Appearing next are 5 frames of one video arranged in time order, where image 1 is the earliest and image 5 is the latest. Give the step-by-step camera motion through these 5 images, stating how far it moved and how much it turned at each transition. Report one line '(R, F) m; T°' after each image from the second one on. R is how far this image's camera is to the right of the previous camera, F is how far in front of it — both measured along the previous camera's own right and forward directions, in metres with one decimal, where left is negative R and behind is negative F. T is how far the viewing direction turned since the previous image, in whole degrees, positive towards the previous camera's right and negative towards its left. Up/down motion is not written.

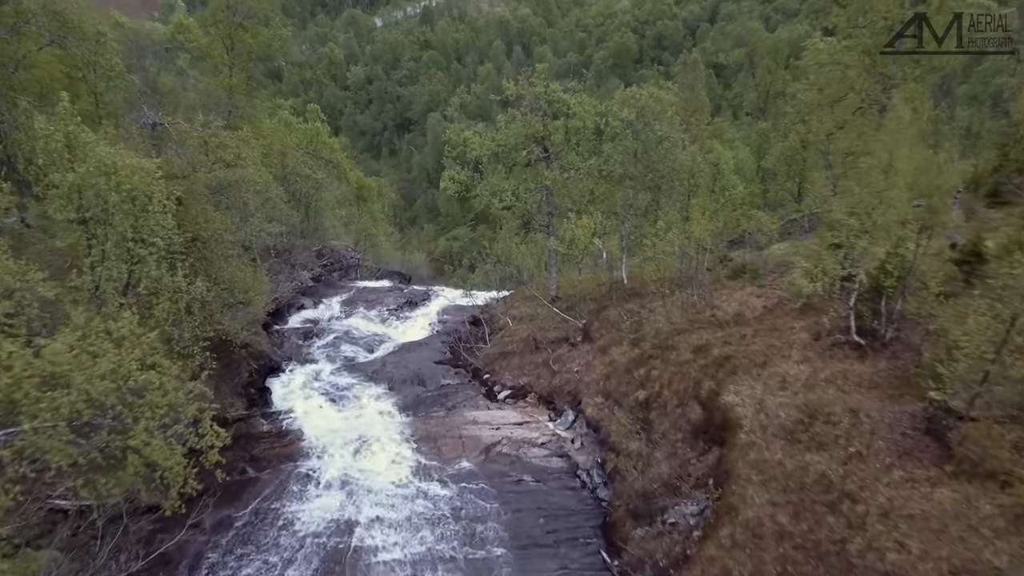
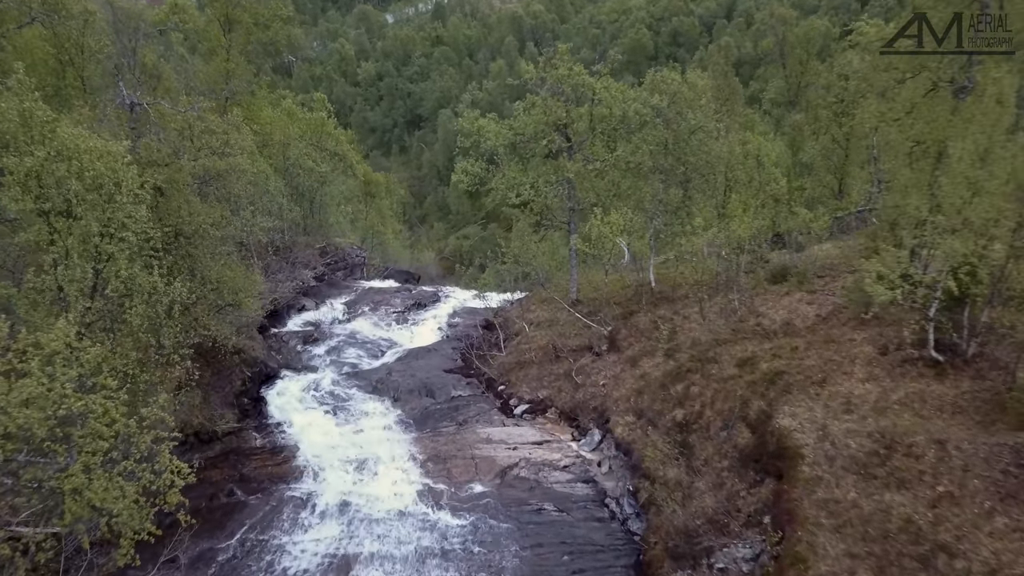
(-0.2, +2.1) m; -1°
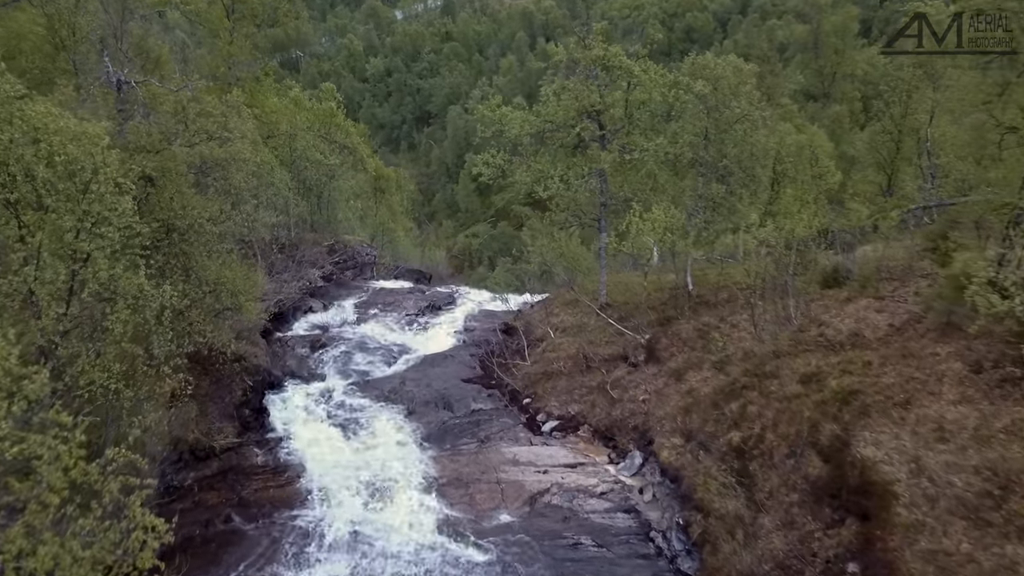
(-0.5, +1.9) m; 0°
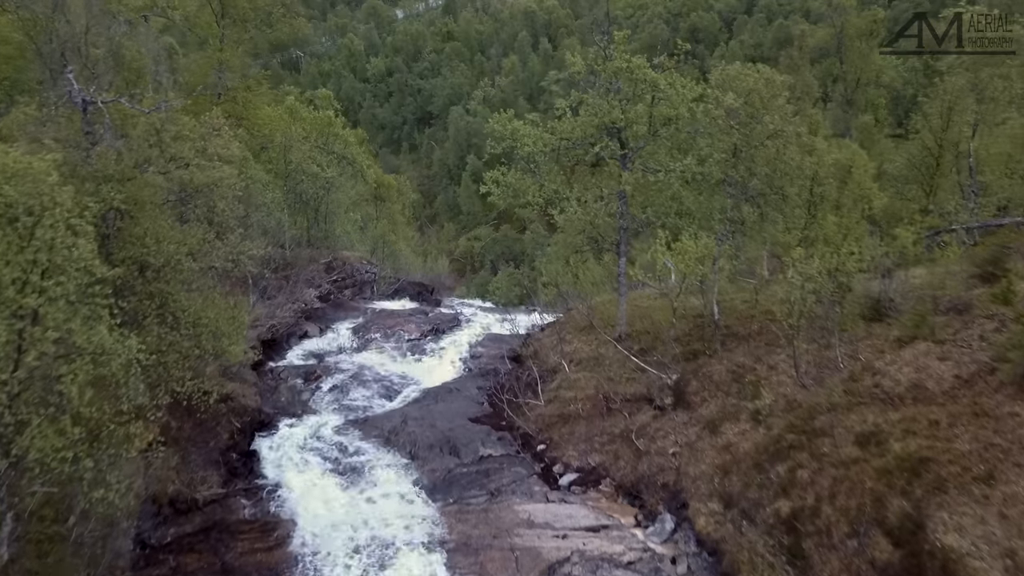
(-0.3, +1.7) m; 0°
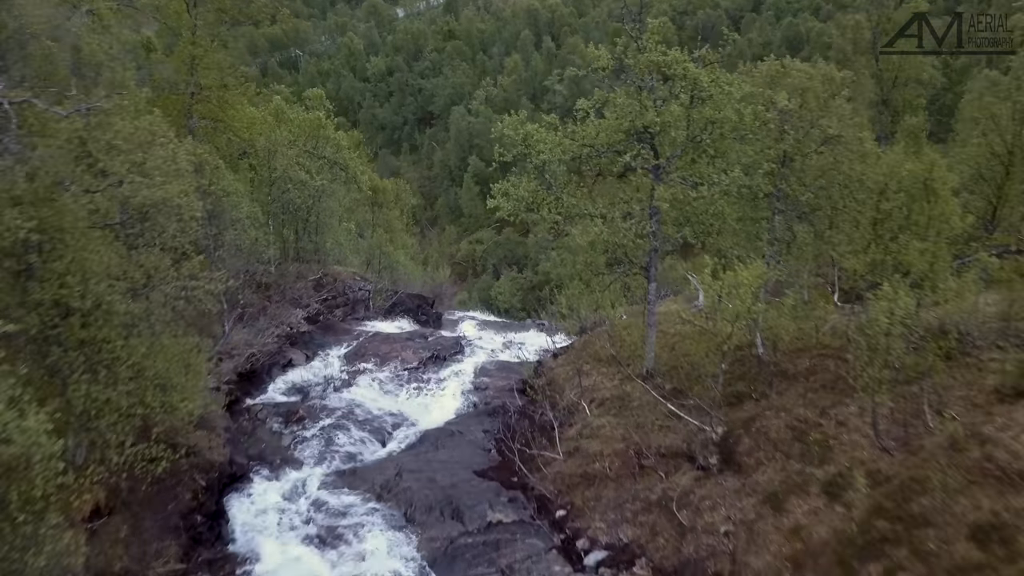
(-0.3, +2.8) m; 0°
